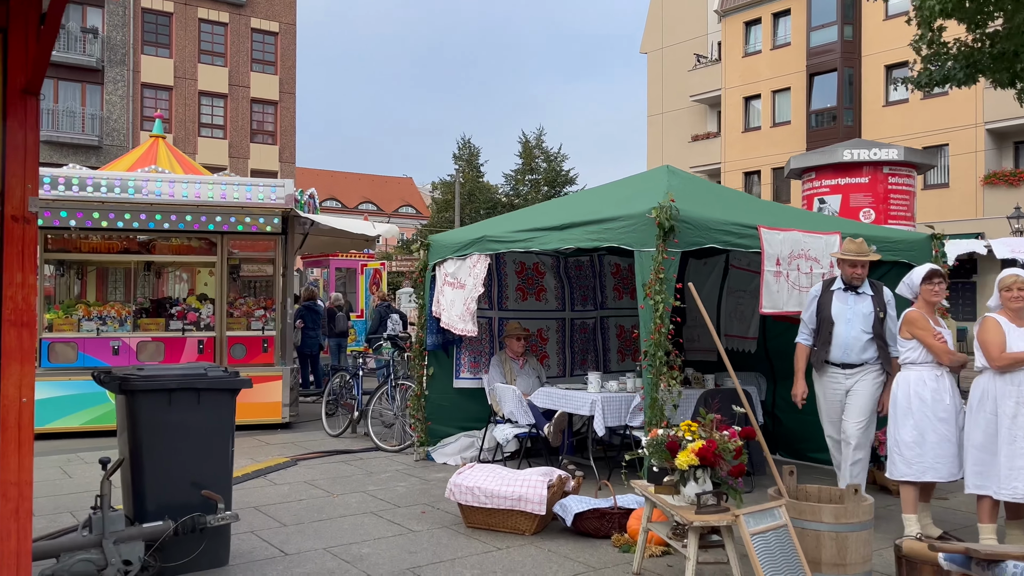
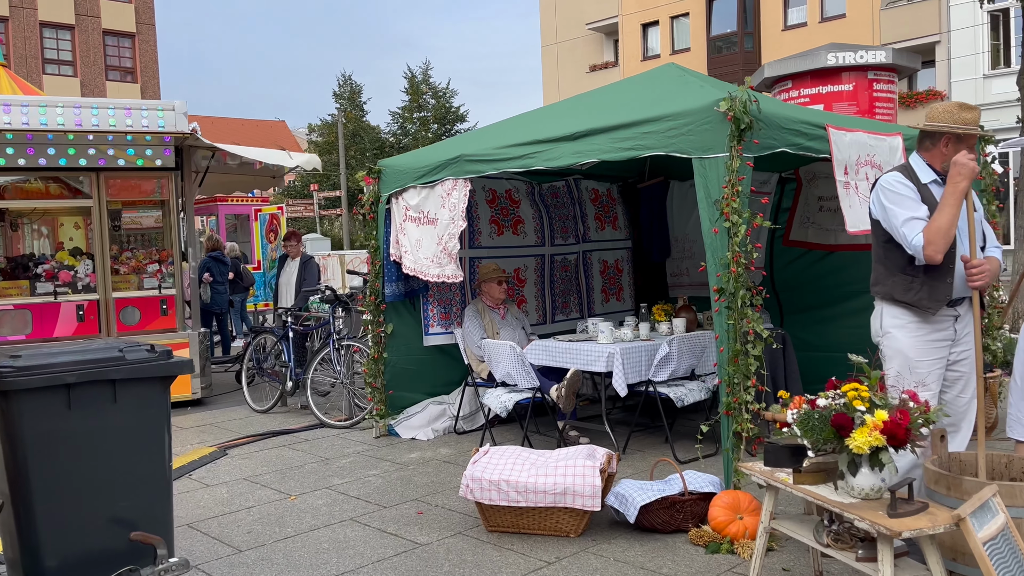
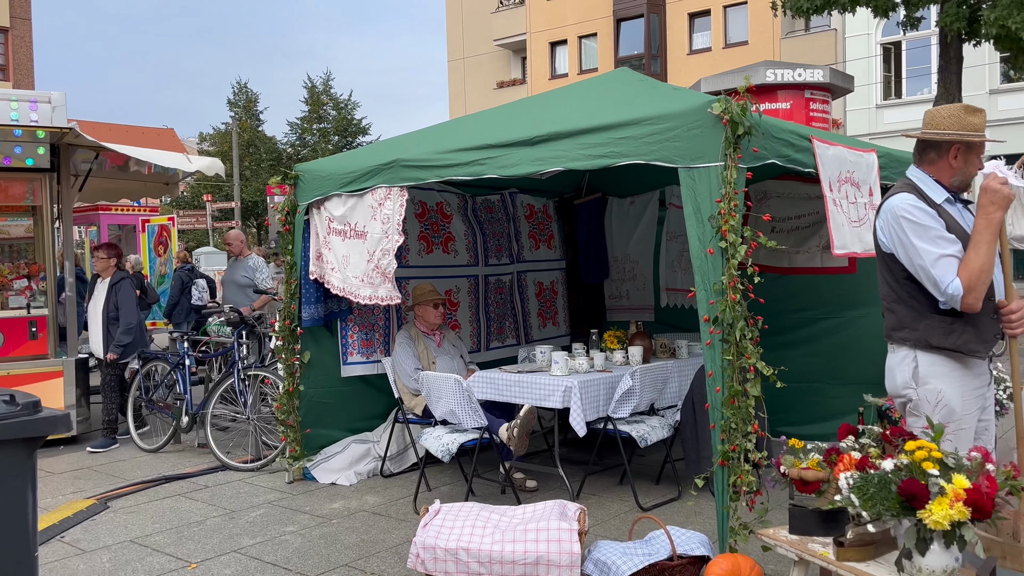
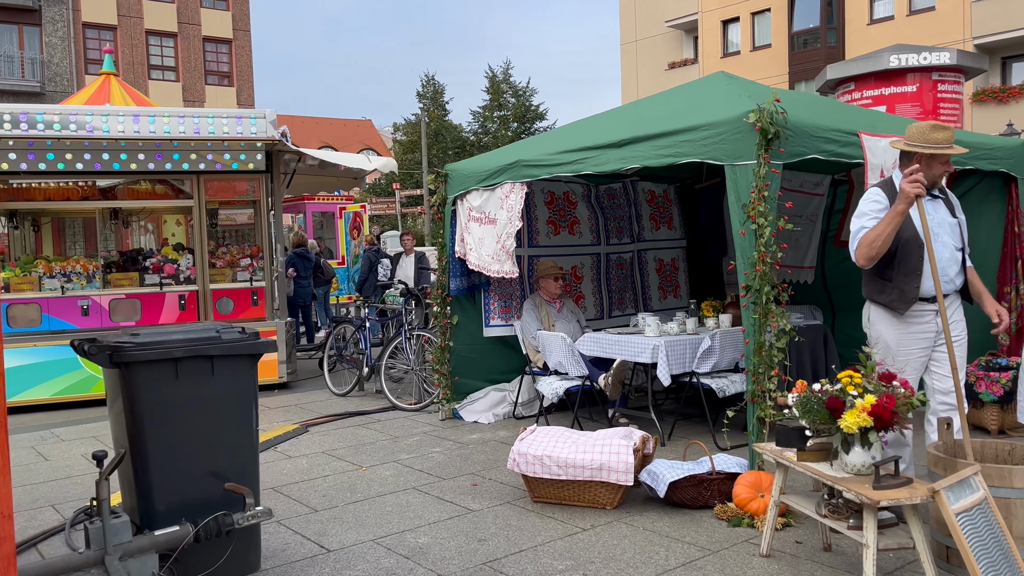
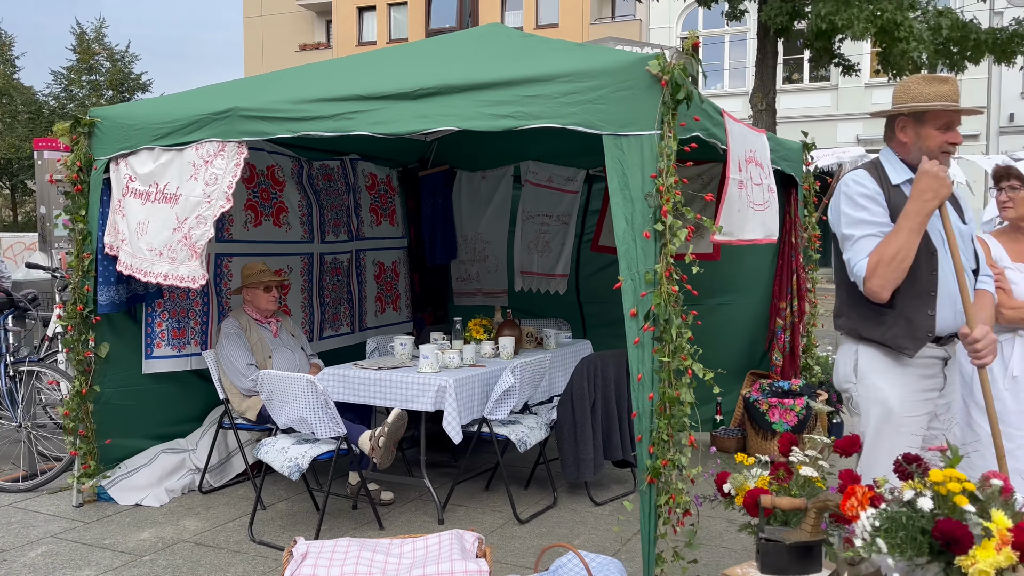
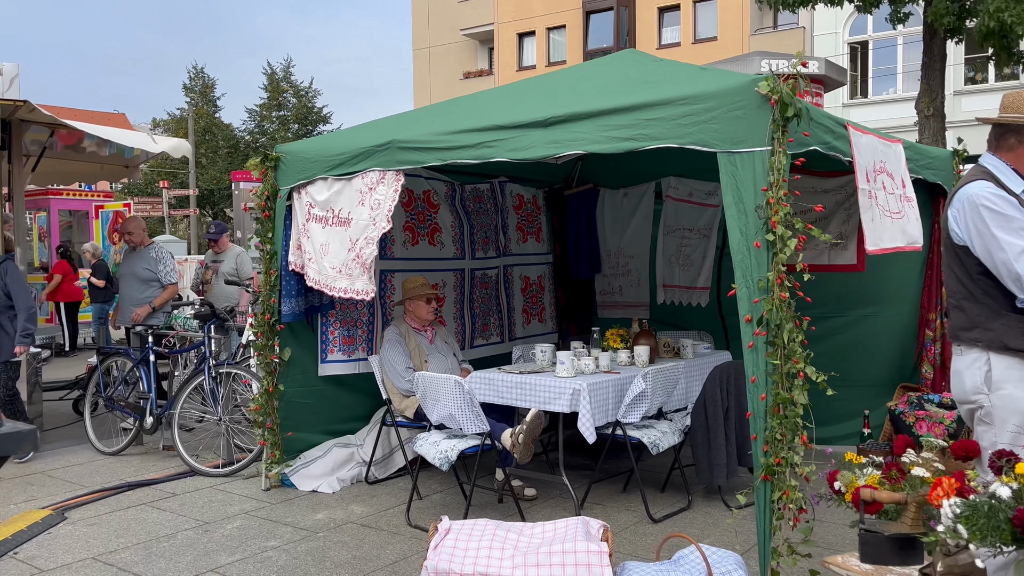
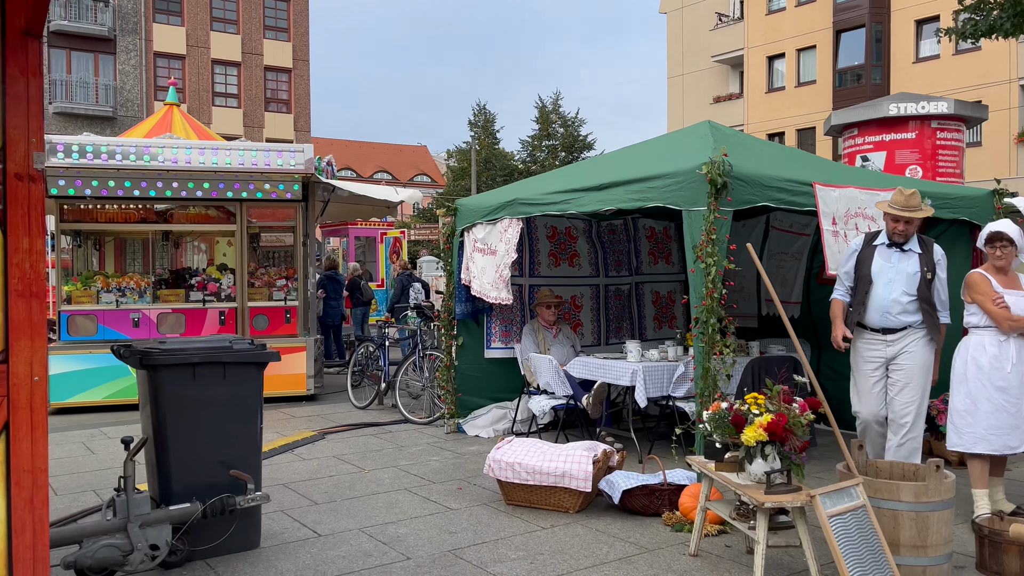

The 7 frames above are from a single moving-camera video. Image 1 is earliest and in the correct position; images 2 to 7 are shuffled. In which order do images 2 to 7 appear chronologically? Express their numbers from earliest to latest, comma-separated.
7, 4, 2, 3, 6, 5
